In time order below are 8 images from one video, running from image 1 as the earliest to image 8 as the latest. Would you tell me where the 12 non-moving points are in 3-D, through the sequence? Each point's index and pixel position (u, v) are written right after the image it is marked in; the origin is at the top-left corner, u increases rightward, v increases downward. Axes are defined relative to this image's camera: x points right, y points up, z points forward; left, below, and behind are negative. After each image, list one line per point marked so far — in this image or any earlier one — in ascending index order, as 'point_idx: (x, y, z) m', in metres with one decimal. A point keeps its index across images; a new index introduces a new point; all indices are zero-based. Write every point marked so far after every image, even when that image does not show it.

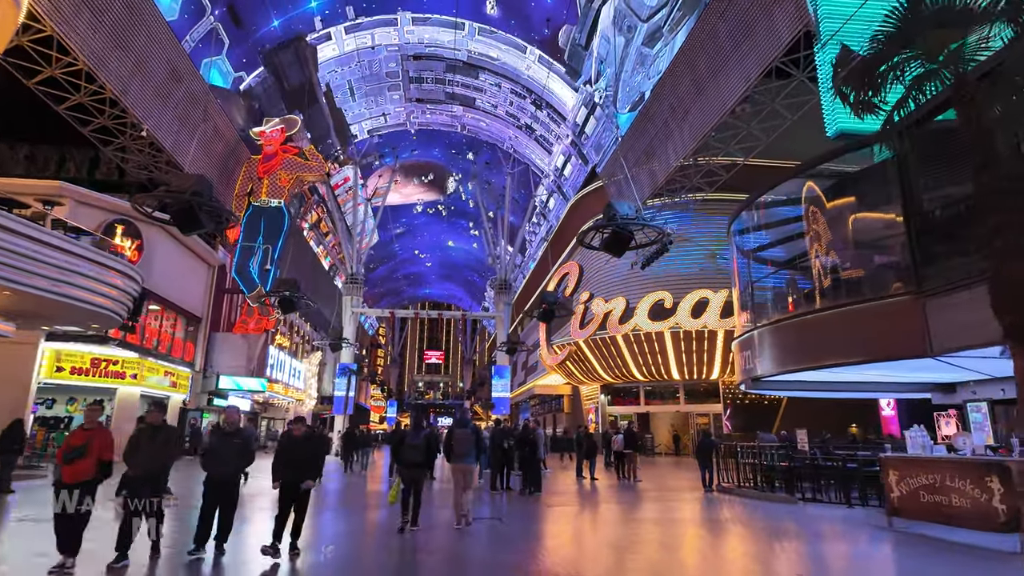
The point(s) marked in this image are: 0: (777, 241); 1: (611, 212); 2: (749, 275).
0: (+4.2, +0.7, +9.8) m
1: (+2.0, +1.6, +12.2) m
2: (+4.2, +0.2, +10.1) m
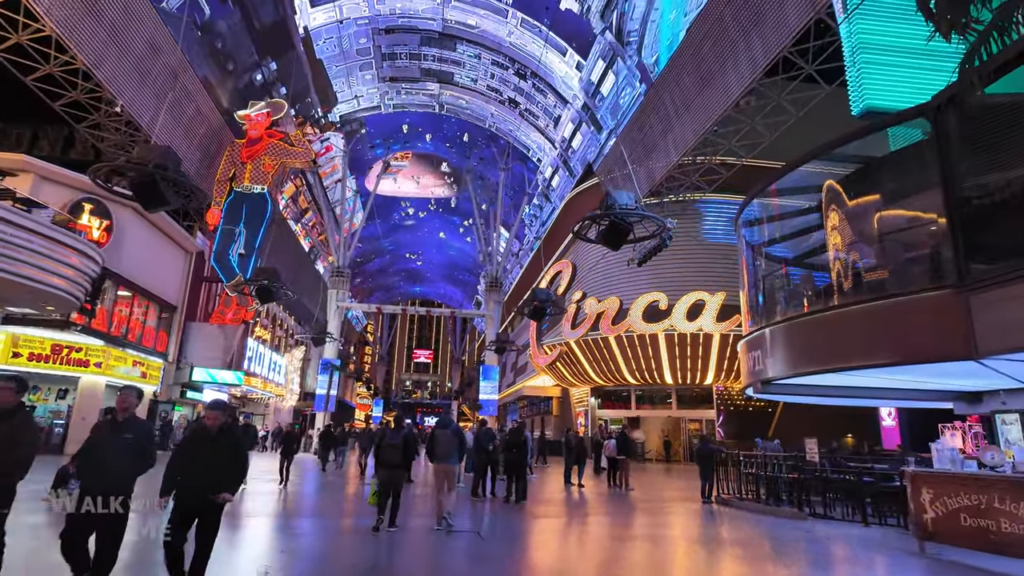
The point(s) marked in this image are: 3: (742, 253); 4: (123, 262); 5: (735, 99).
0: (+4.1, +0.7, +9.0) m
1: (+1.9, +1.7, +11.4) m
2: (+4.0, +0.3, +9.4) m
3: (+4.2, +0.6, +10.2) m
4: (-11.4, +0.7, +17.3) m
5: (+6.0, +5.1, +15.8) m
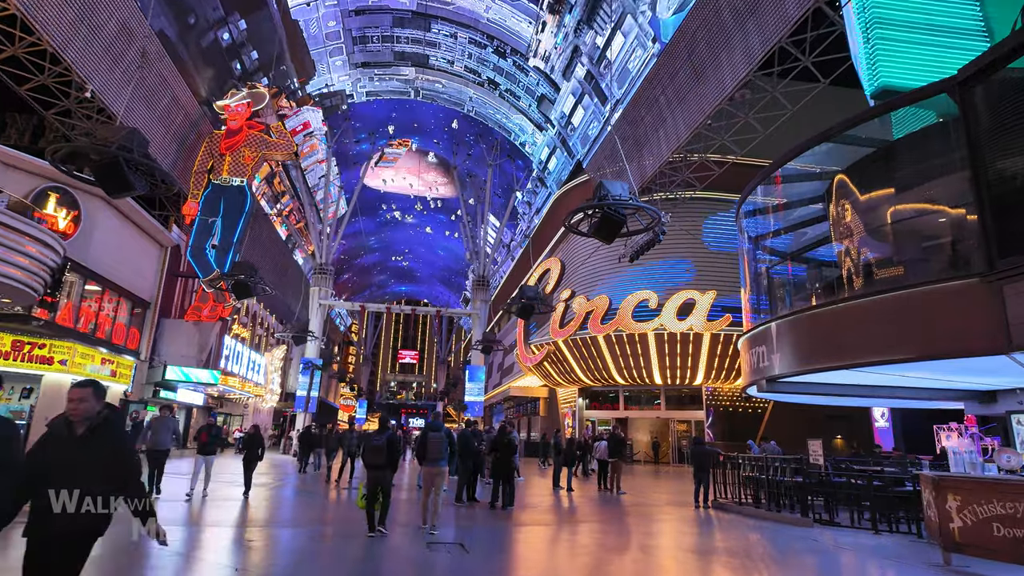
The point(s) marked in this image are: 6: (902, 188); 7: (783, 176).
0: (+3.9, +0.8, +8.6) m
1: (+1.7, +1.8, +10.9) m
2: (+3.8, +0.4, +8.9) m
3: (+4.0, +0.7, +9.8) m
4: (-11.8, +0.9, +16.5) m
5: (+5.7, +5.1, +15.4) m
6: (+4.2, +1.1, +6.4) m
7: (+3.9, +1.6, +8.3) m
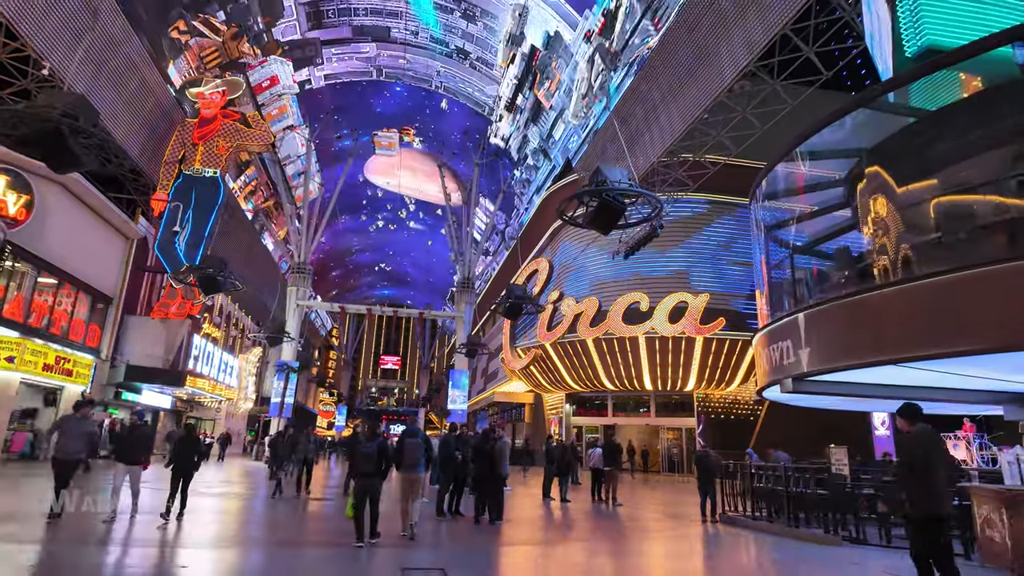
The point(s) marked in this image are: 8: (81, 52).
0: (+3.8, +0.9, +7.8) m
1: (+1.5, +1.9, +10.1) m
2: (+3.7, +0.5, +8.2) m
3: (+3.9, +0.8, +9.0) m
4: (-12.1, +1.1, +15.3) m
5: (+5.4, +5.1, +14.8) m
6: (+4.2, +1.2, +5.6) m
7: (+3.8, +1.7, +7.6) m
8: (-11.4, +6.2, +15.6) m
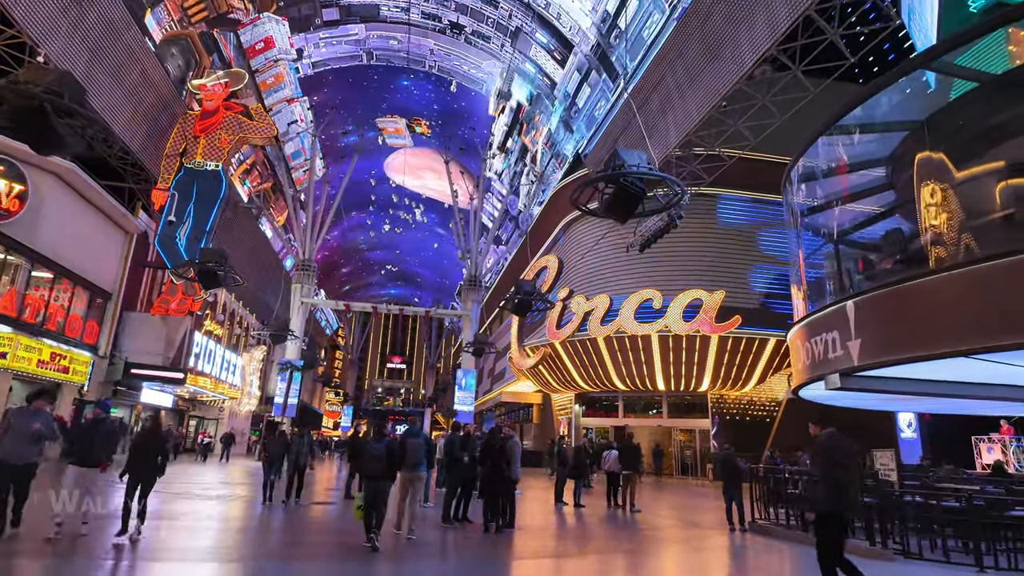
0: (+4.0, +1.1, +7.2) m
1: (+1.7, +2.1, +9.5) m
2: (+3.9, +0.6, +7.5) m
3: (+4.0, +0.9, +8.4) m
4: (-11.9, +1.3, +14.9) m
5: (+5.7, +5.3, +14.1) m
6: (+4.3, +1.4, +5.0) m
7: (+4.0, +1.8, +6.9) m
8: (-11.2, +6.4, +15.1) m
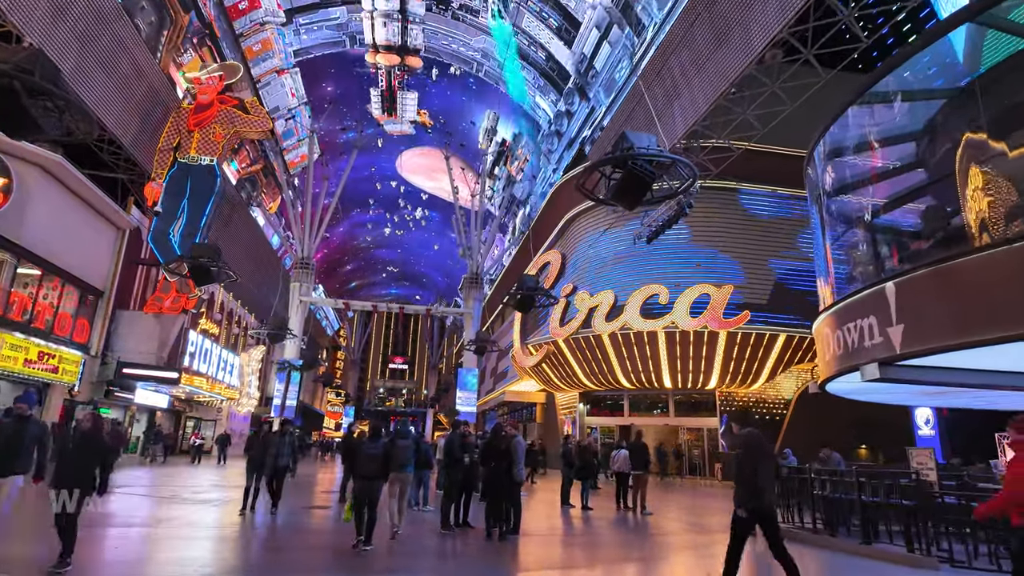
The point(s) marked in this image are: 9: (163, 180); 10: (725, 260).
0: (+4.0, +1.3, +6.6) m
1: (+1.7, +2.2, +9.0) m
2: (+3.9, +0.8, +7.0) m
3: (+4.1, +1.1, +7.9) m
4: (-11.8, +1.3, +14.4) m
5: (+5.7, +5.4, +13.6) m
6: (+4.4, +1.6, +4.4) m
7: (+4.0, +2.0, +6.4) m
8: (-11.2, +6.5, +14.6) m
9: (-11.4, +3.5, +19.2) m
10: (+7.0, +0.9, +19.3) m
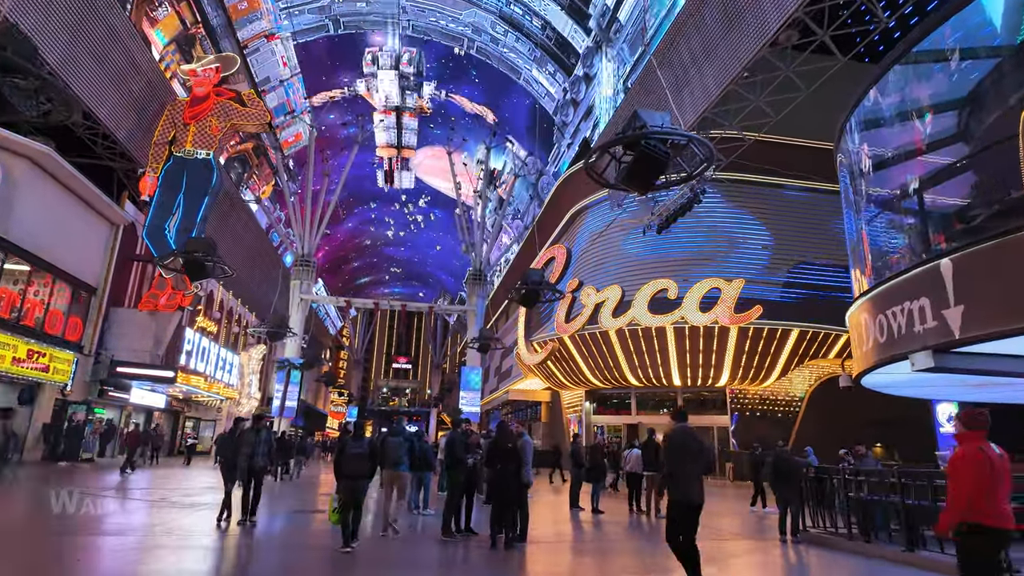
0: (+4.0, +1.4, +6.1) m
1: (+1.8, +2.4, +8.4) m
2: (+4.0, +0.9, +6.4) m
3: (+4.1, +1.2, +7.3) m
4: (-11.7, +1.4, +13.9) m
5: (+5.8, +5.6, +13.0) m
6: (+4.4, +1.7, +3.9) m
7: (+4.0, +2.2, +5.8) m
8: (-11.1, +6.6, +14.2) m
9: (-11.3, +3.6, +18.7) m
10: (+7.1, +1.1, +18.7) m
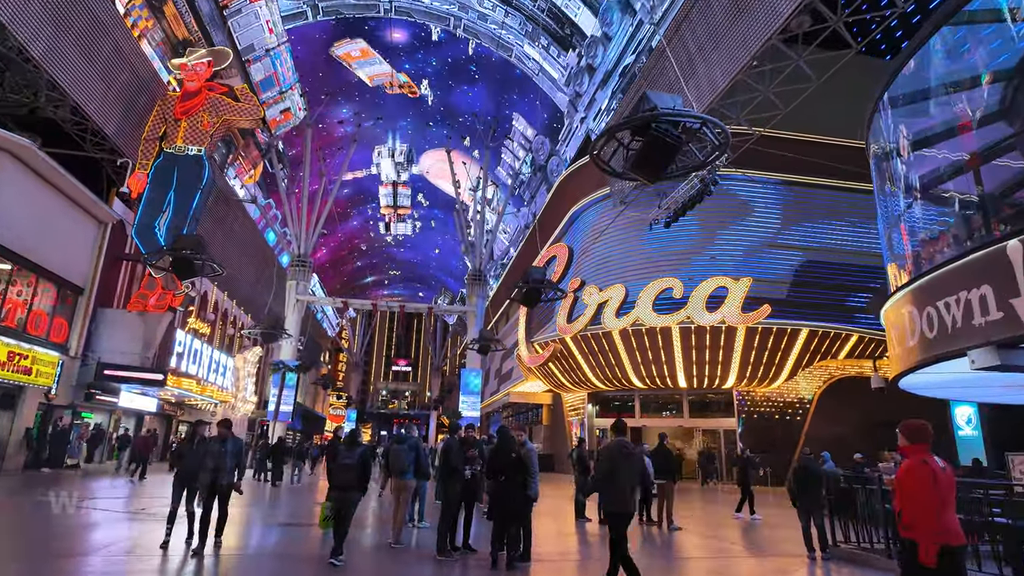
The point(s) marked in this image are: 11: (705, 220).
0: (+4.1, +1.5, +5.5) m
1: (+1.8, +2.4, +7.8) m
2: (+4.0, +1.0, +5.9) m
3: (+4.2, +1.3, +6.7) m
4: (-11.7, +1.4, +13.4) m
5: (+5.8, +5.7, +12.5) m
6: (+4.4, +1.8, +3.3) m
7: (+4.0, +2.3, +5.3) m
8: (-11.1, +6.6, +13.6) m
9: (-11.3, +3.6, +18.2) m
10: (+7.2, +1.1, +18.2) m
11: (+6.0, +2.1, +18.8) m
